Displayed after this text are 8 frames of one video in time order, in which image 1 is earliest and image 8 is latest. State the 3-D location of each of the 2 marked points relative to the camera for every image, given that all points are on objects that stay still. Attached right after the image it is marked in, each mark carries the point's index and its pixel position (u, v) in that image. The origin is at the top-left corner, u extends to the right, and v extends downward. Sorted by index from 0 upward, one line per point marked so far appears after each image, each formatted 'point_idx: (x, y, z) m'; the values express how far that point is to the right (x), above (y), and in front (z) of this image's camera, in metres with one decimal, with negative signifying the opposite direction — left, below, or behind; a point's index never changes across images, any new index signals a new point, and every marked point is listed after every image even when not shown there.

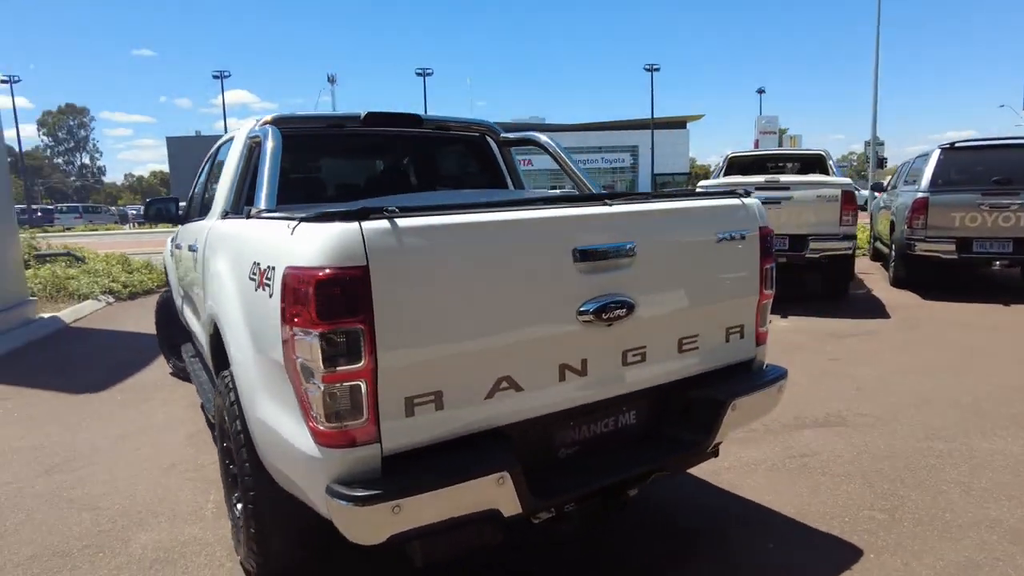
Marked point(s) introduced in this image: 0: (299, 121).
0: (-1.4, +1.0, +4.0) m
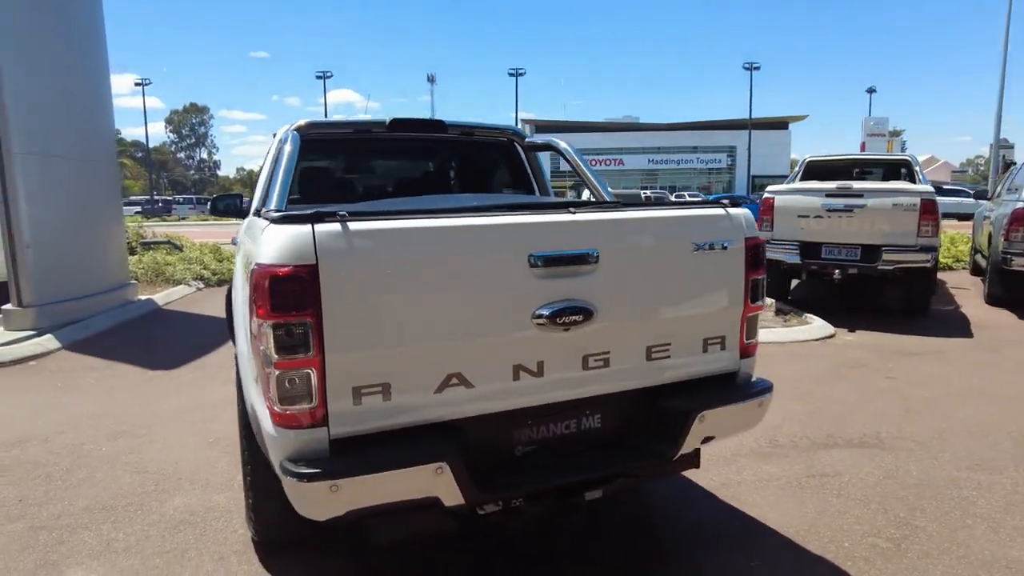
0: (-1.3, +1.1, +4.3) m
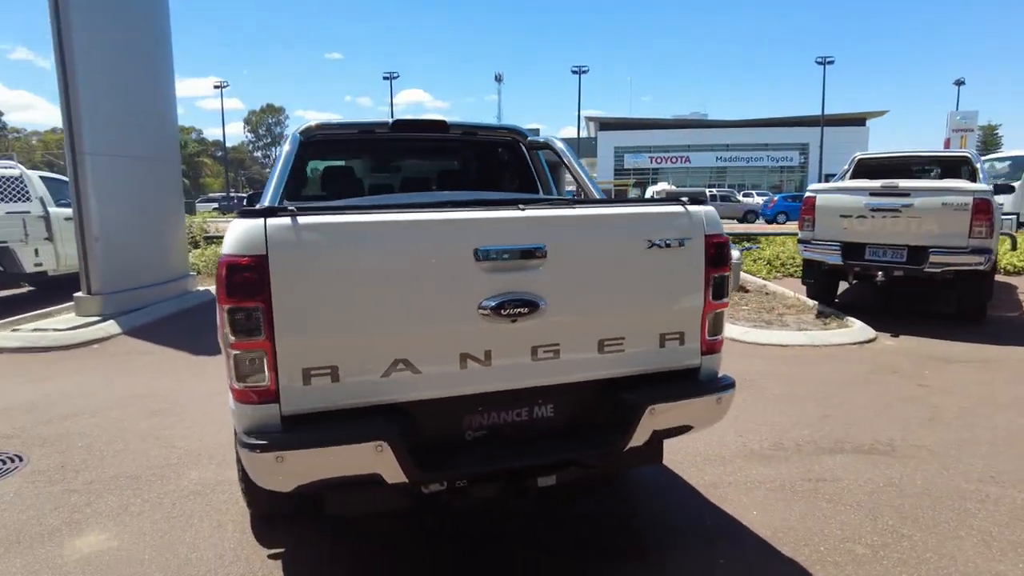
0: (-1.3, +1.1, +4.6) m
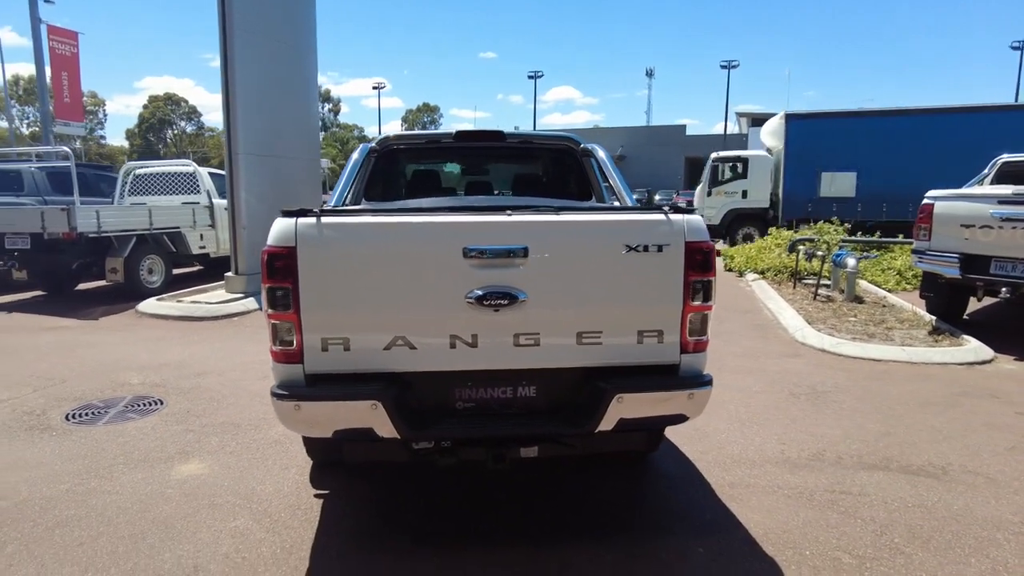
0: (-0.9, +1.2, +5.2) m
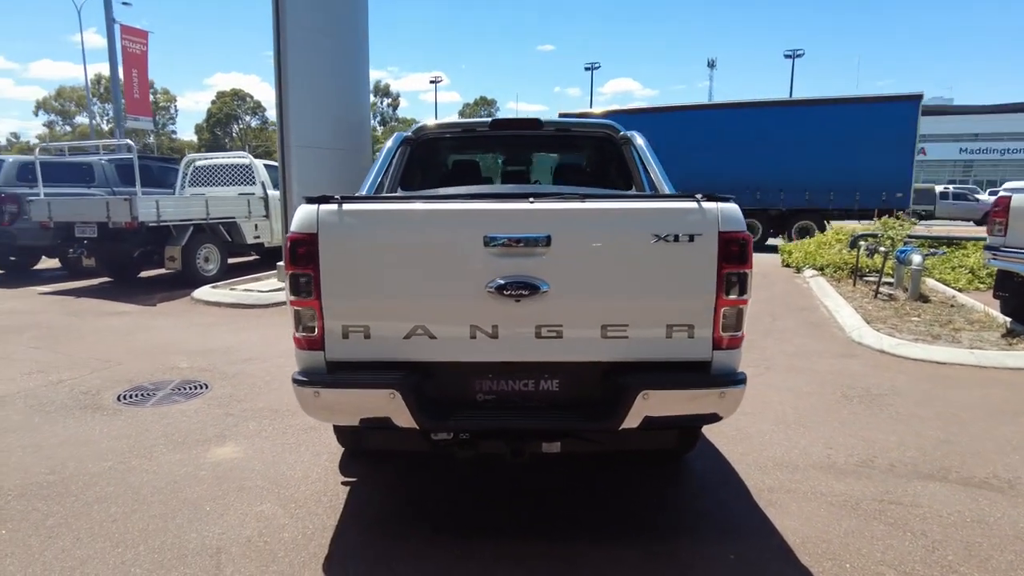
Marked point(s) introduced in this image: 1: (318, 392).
0: (-0.6, +1.3, +5.2) m
1: (-0.9, -0.5, +3.0) m
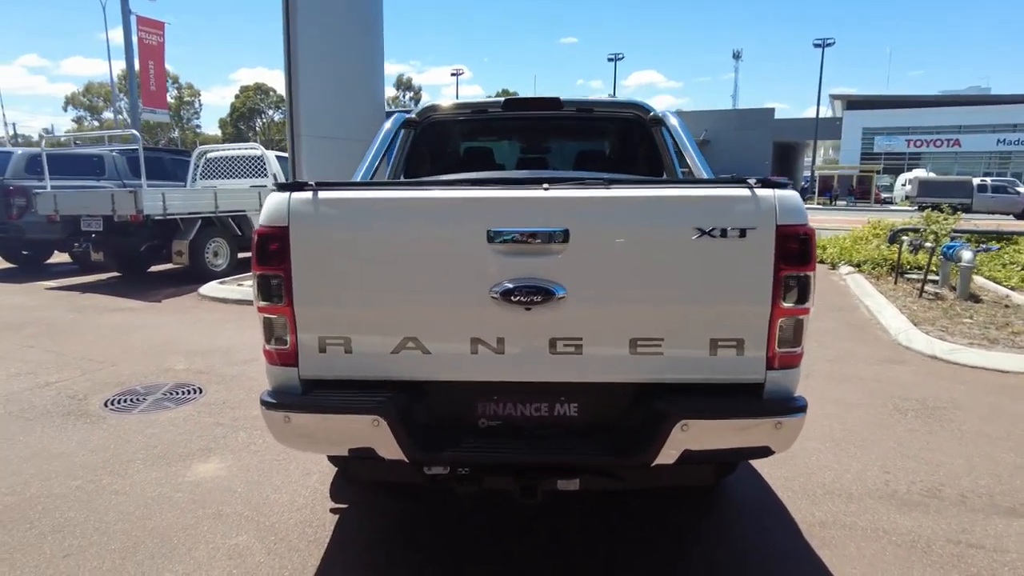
0: (-0.4, +1.3, +4.7) m
1: (-0.9, -0.5, +2.5) m
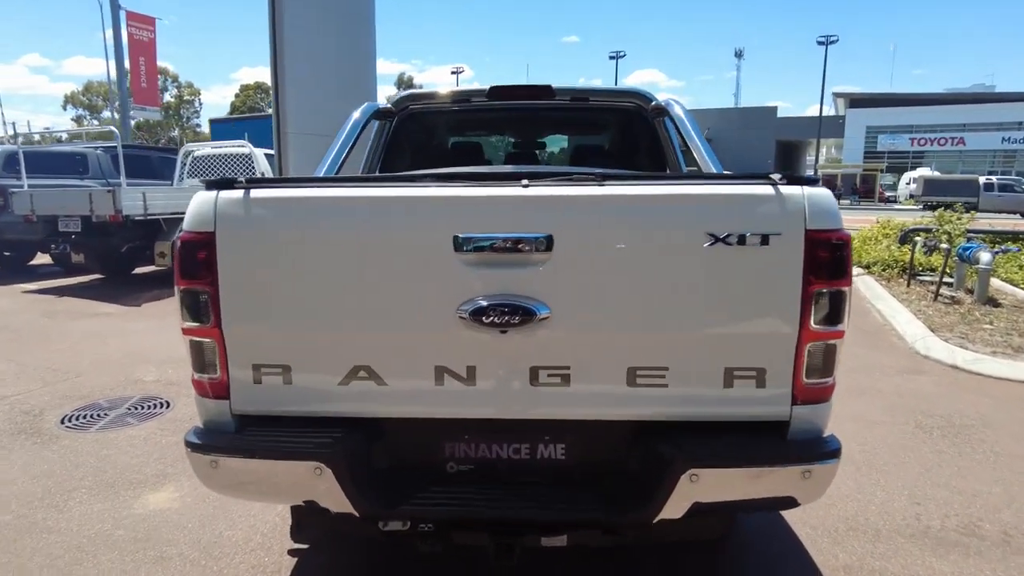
0: (-0.5, +1.3, +4.2) m
1: (-1.0, -0.6, +2.1) m
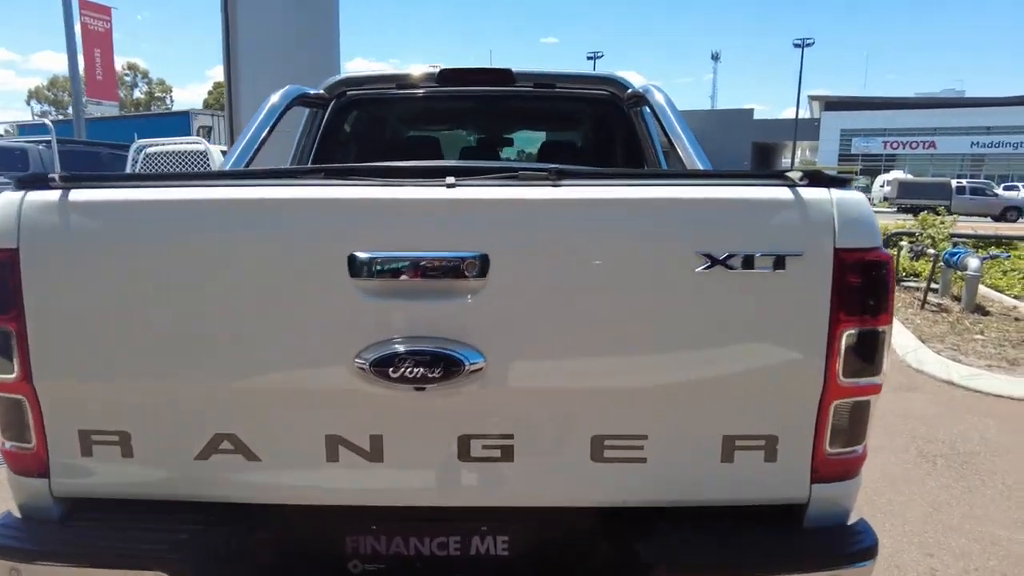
0: (-0.8, +1.2, +3.7) m
1: (-1.1, -0.7, +1.5) m
